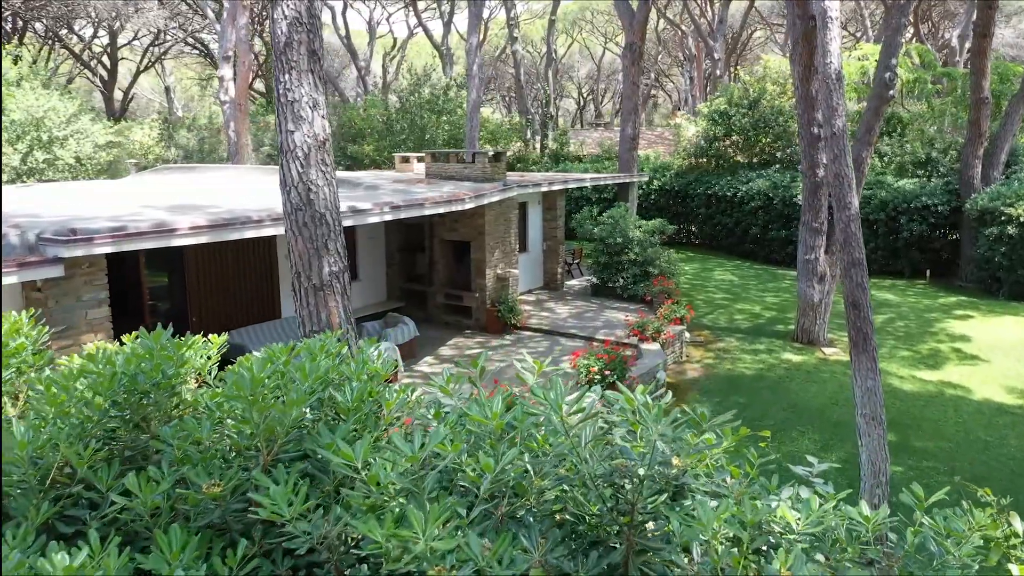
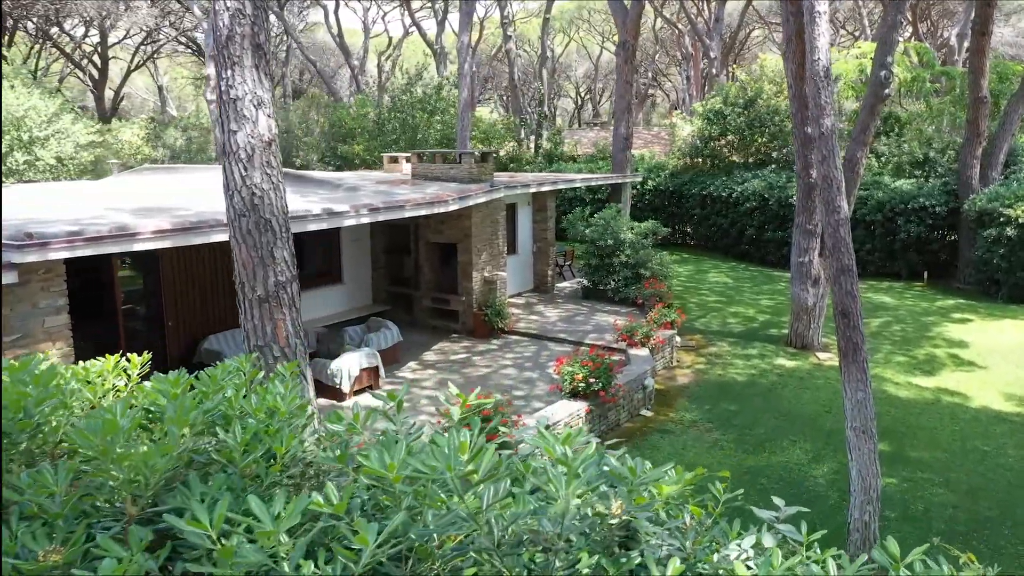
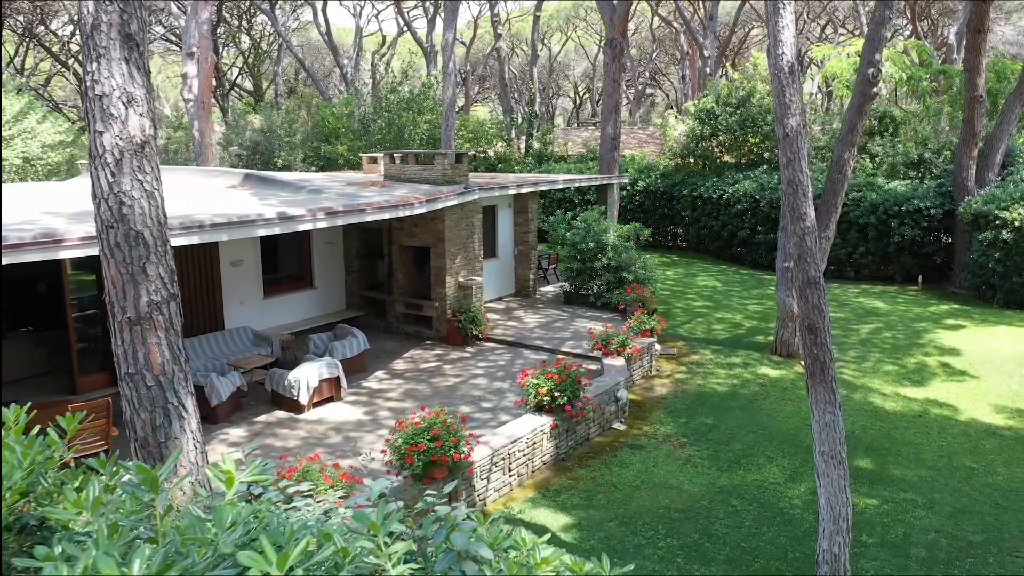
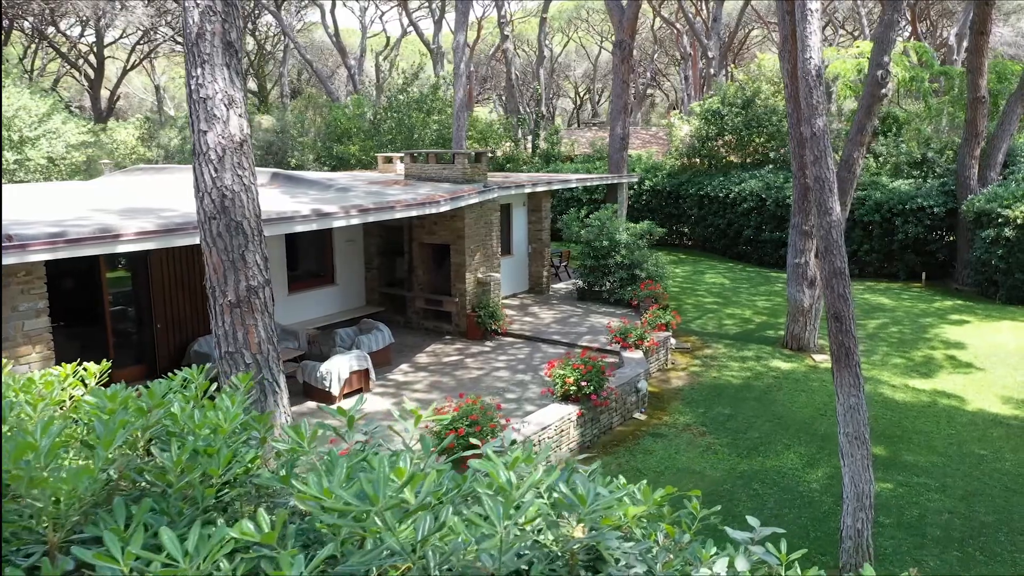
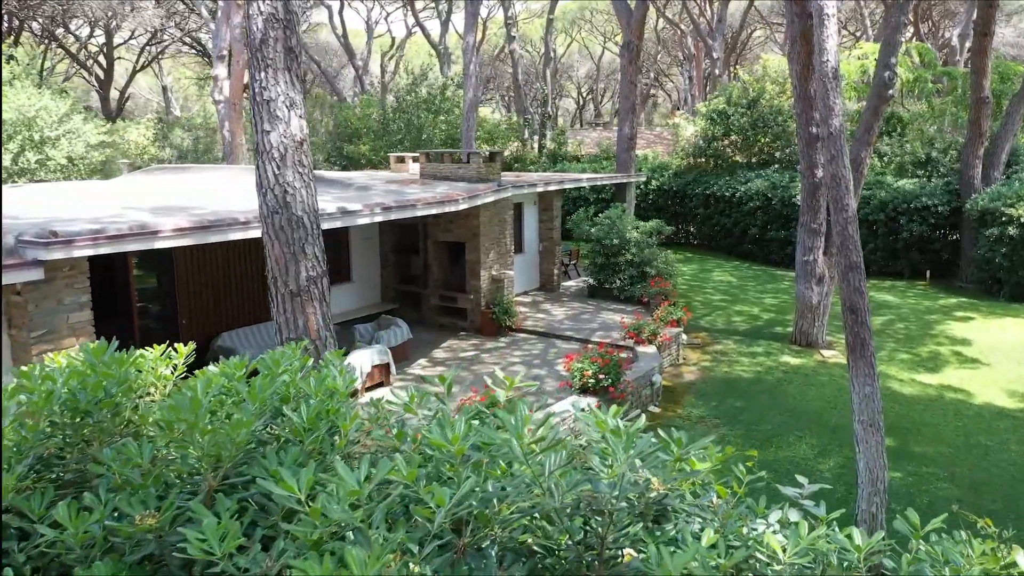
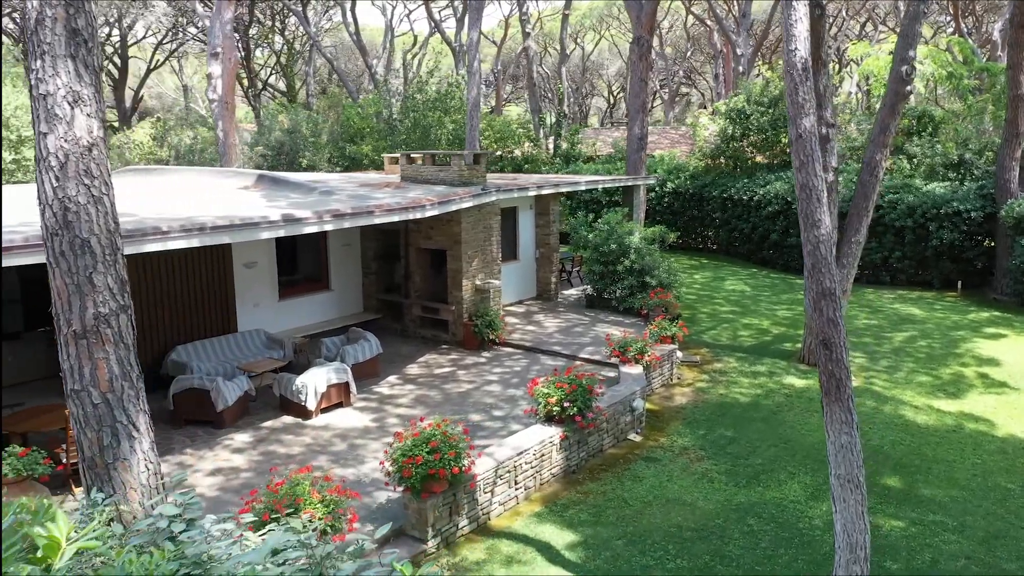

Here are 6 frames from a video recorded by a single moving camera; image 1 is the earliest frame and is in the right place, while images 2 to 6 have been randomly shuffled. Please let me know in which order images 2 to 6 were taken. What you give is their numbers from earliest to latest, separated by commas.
5, 2, 4, 3, 6
